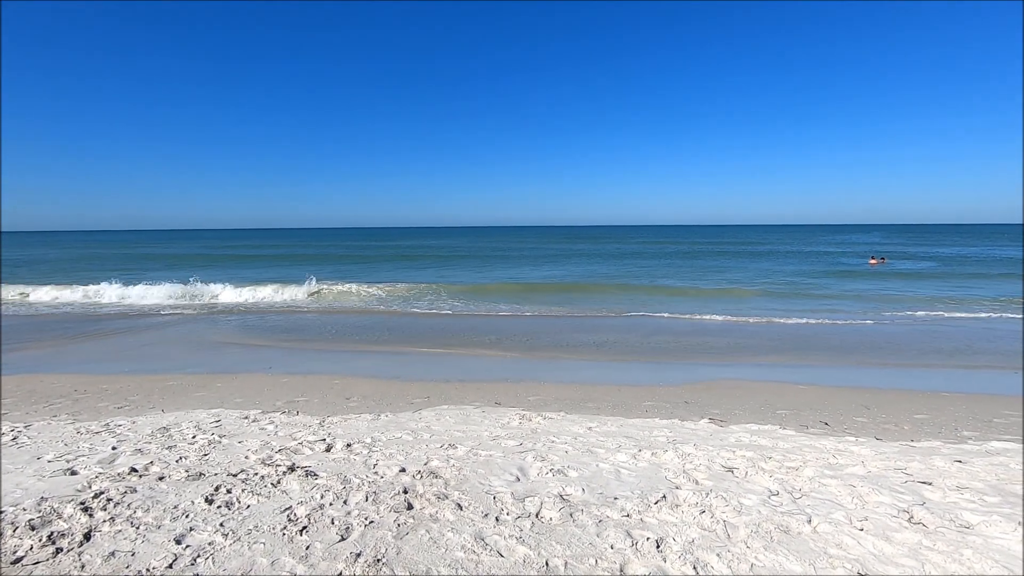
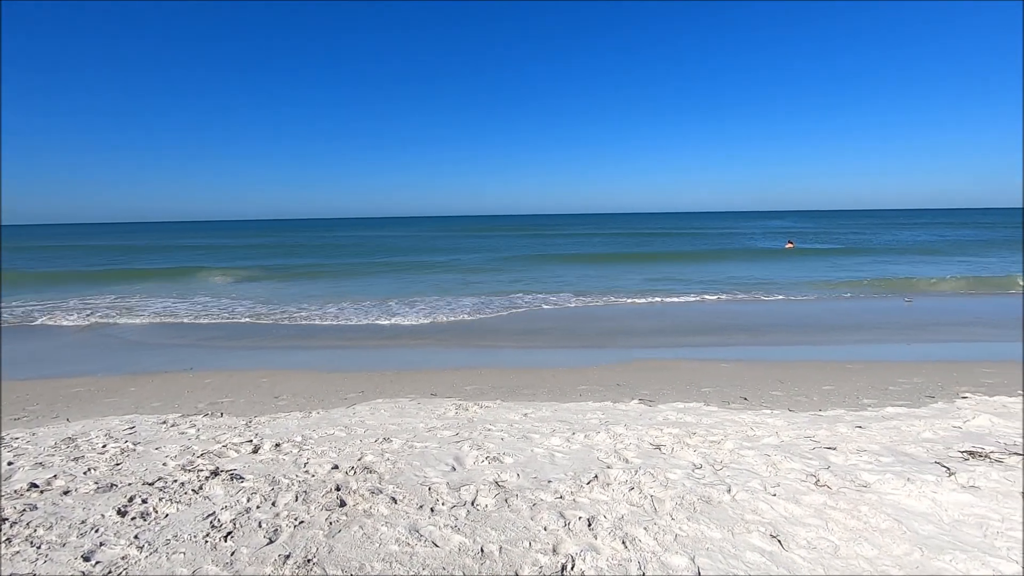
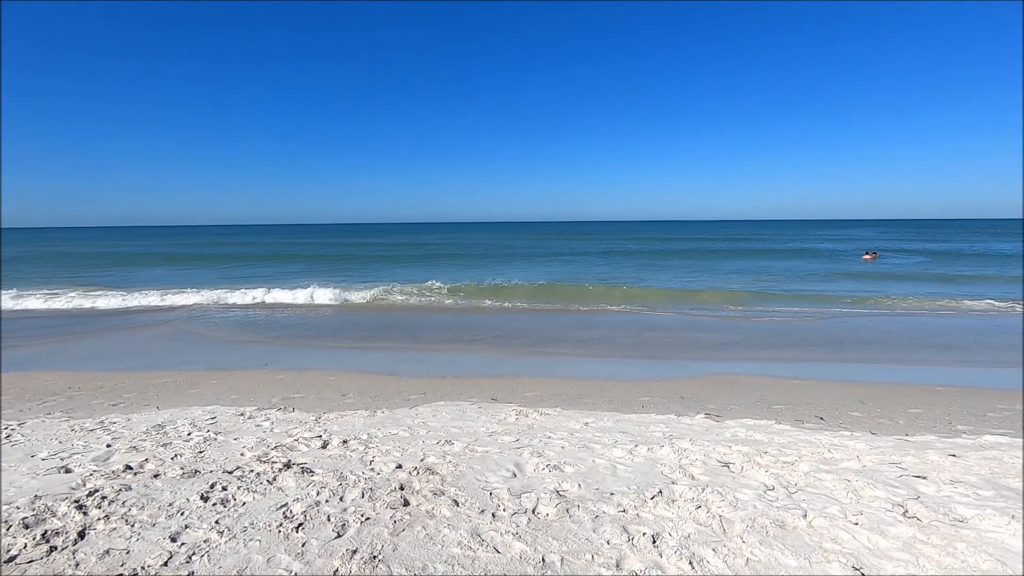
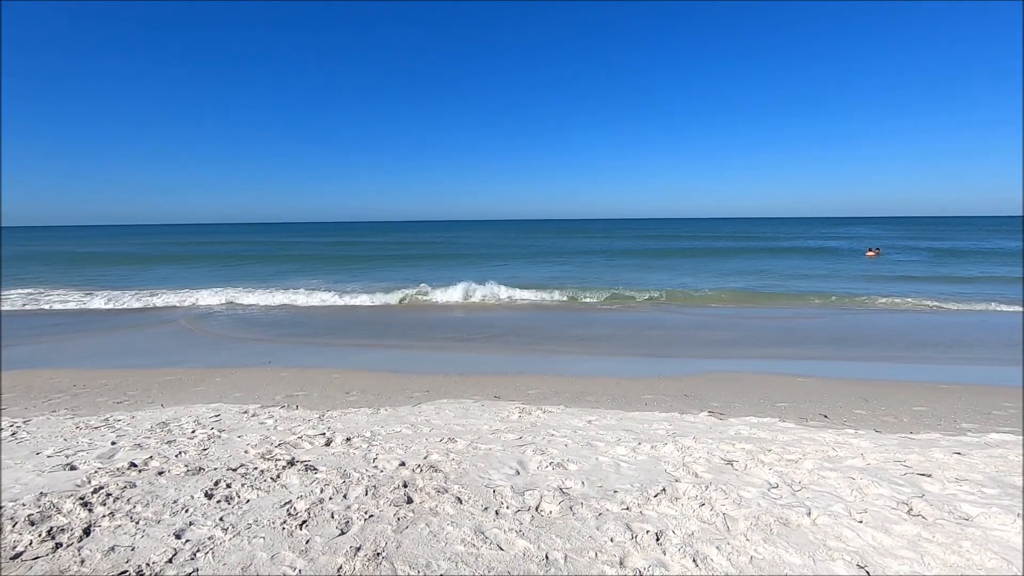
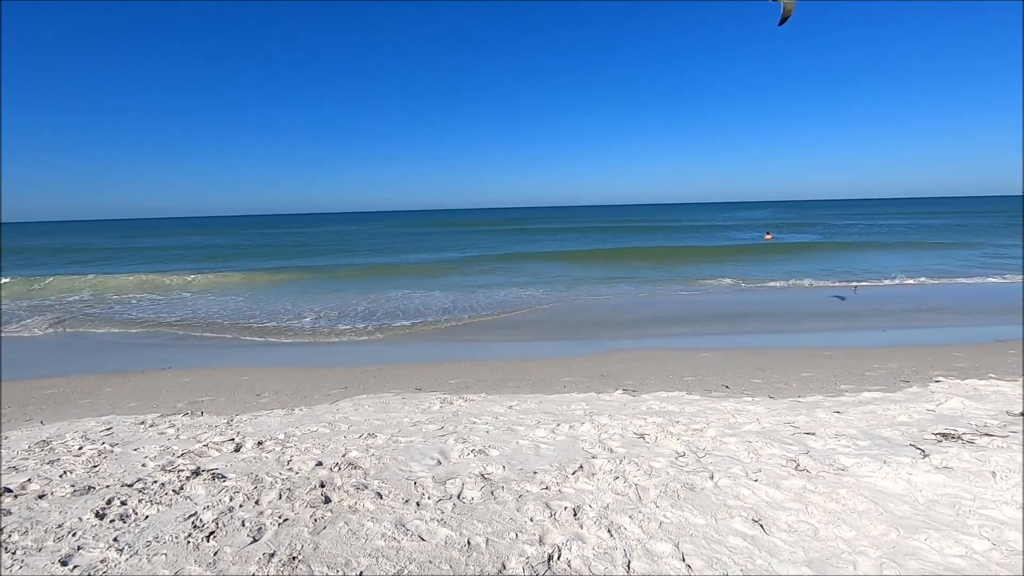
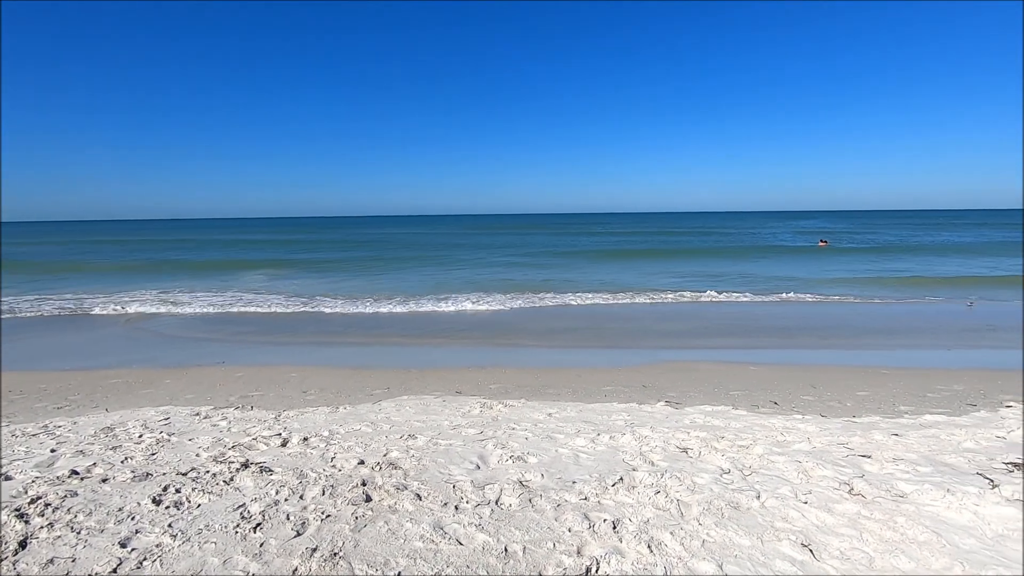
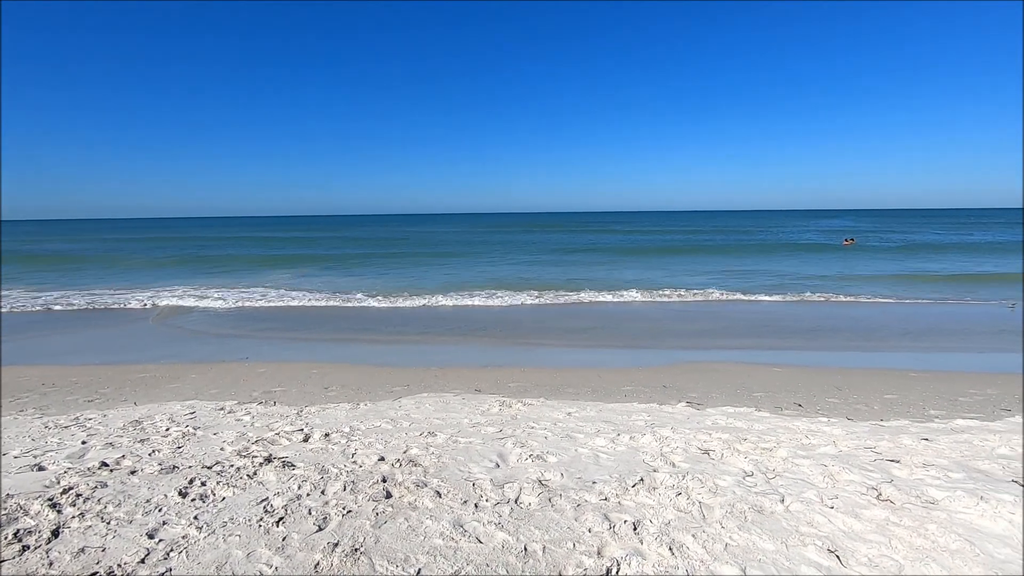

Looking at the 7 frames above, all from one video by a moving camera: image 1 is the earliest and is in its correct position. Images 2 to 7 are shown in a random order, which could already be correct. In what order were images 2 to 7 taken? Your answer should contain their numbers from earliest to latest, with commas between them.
3, 4, 7, 6, 2, 5
